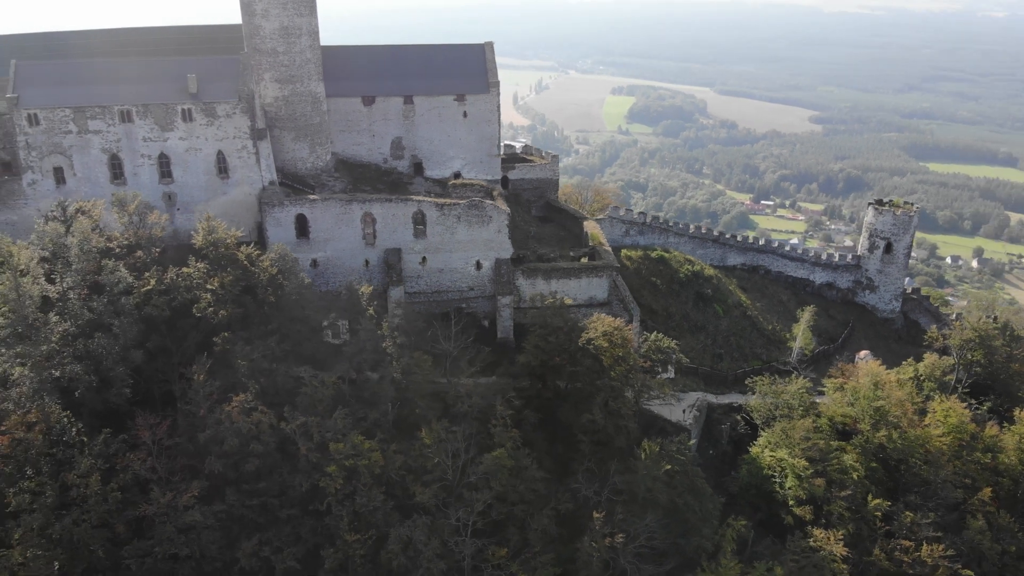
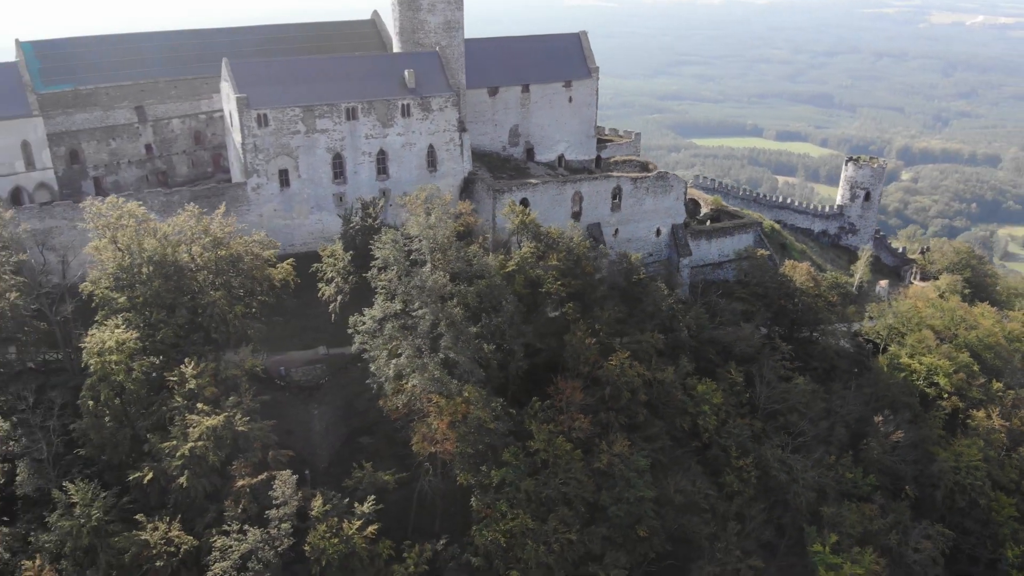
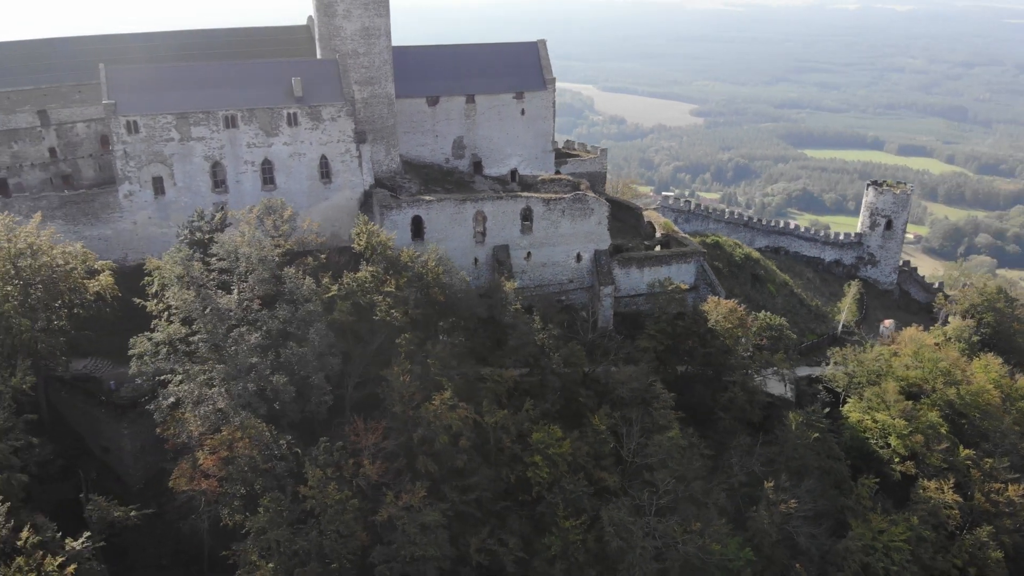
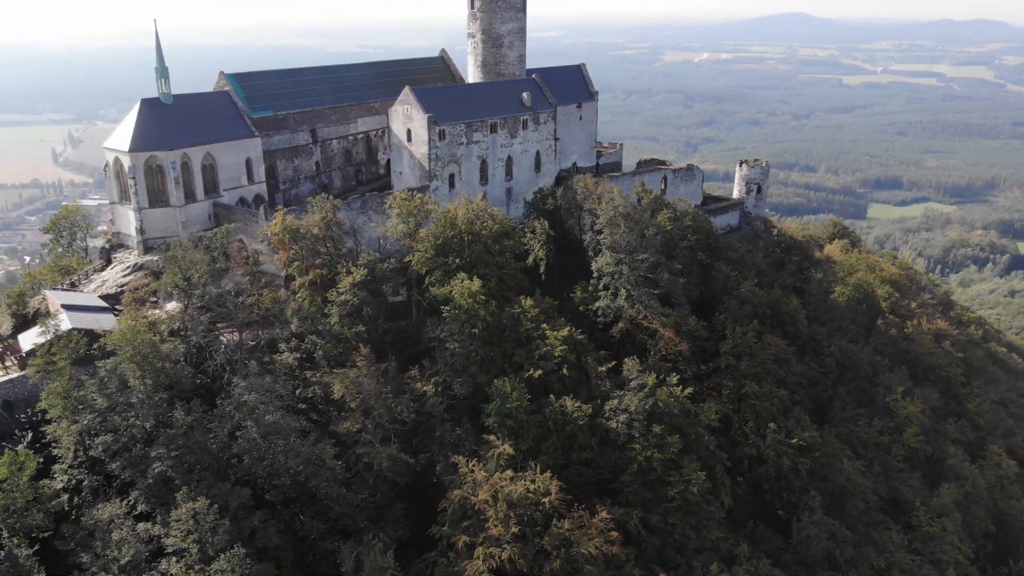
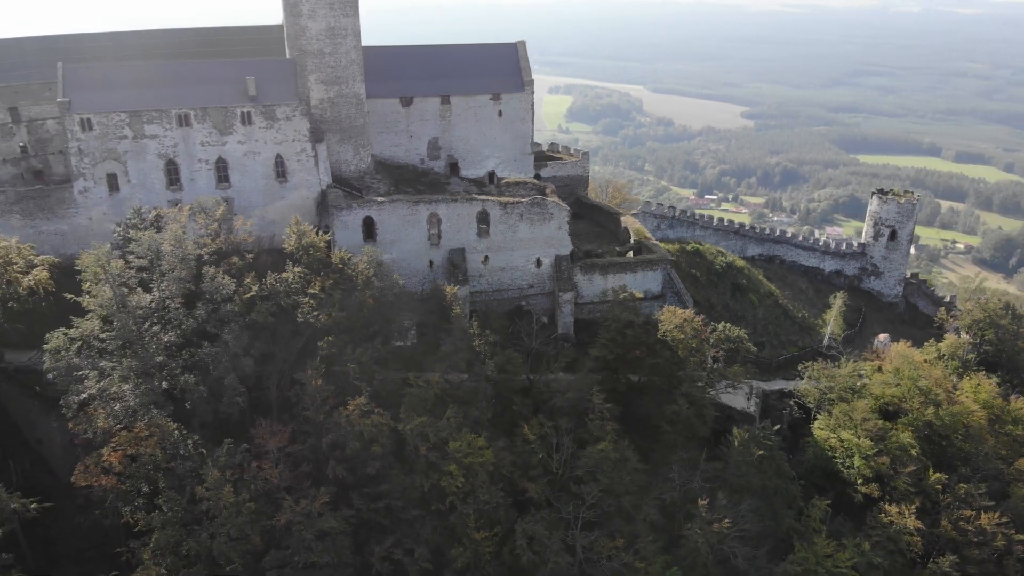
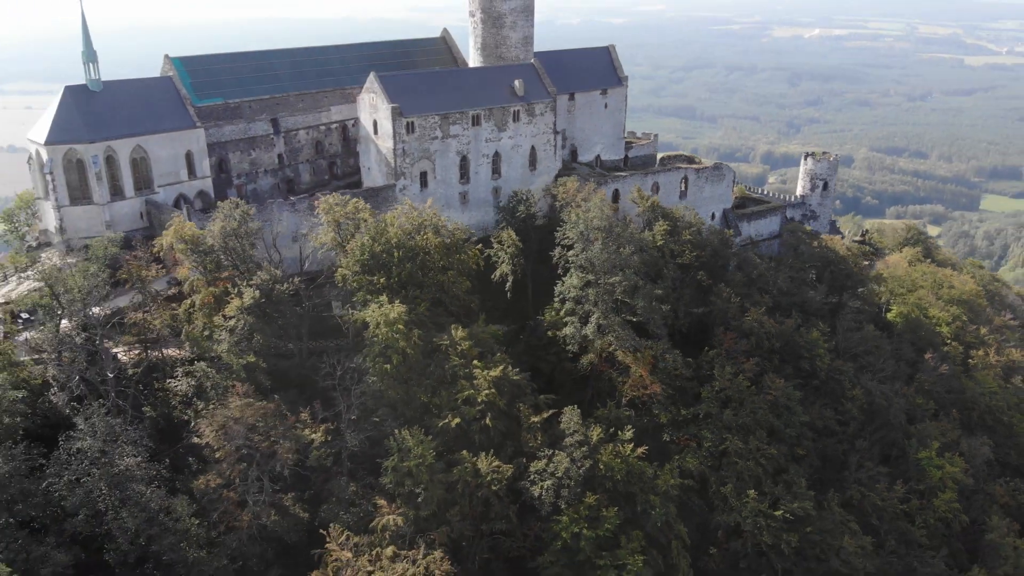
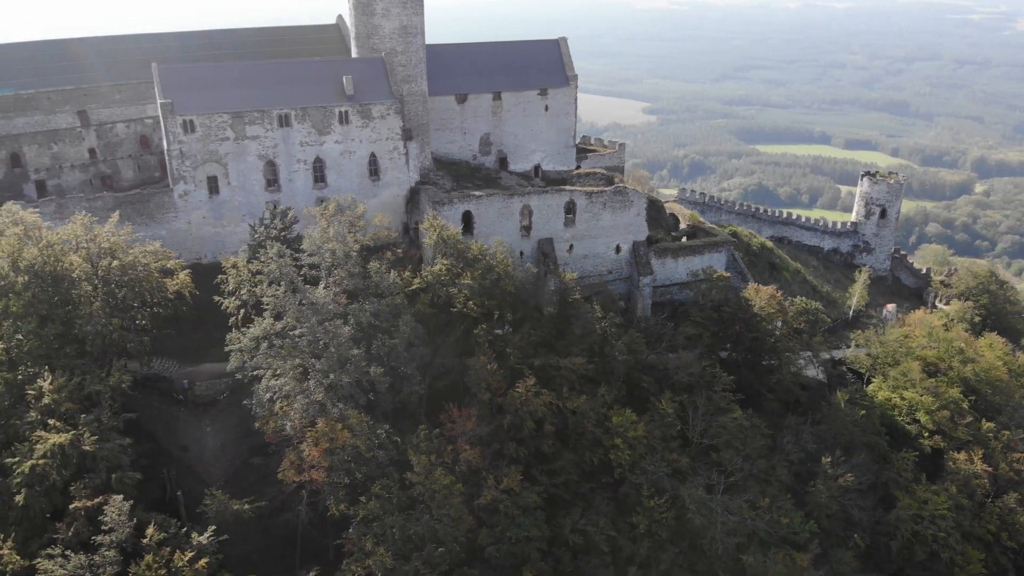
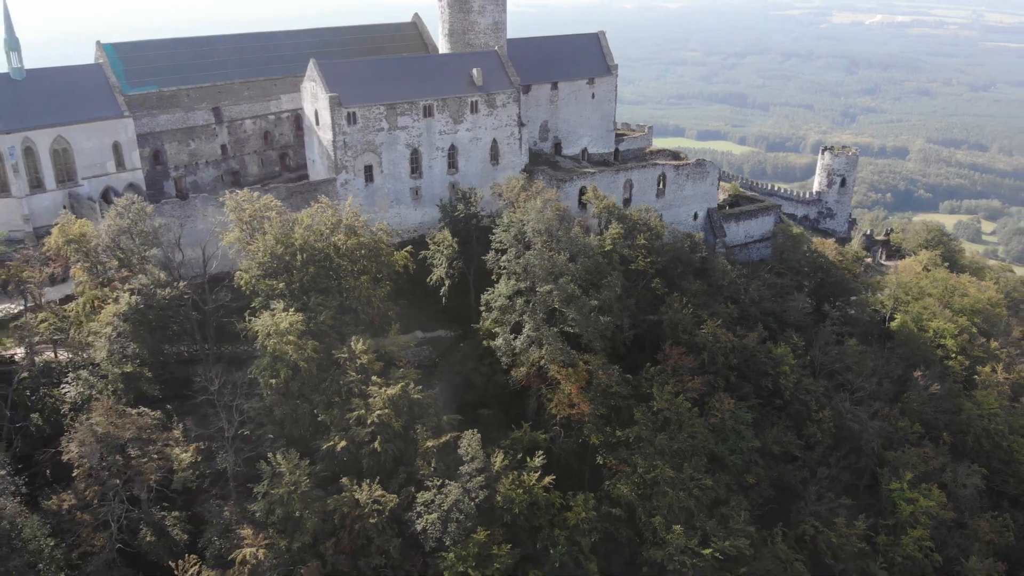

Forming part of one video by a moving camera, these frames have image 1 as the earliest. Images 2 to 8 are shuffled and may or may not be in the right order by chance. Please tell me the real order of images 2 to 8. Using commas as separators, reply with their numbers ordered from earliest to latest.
5, 3, 7, 2, 8, 6, 4
